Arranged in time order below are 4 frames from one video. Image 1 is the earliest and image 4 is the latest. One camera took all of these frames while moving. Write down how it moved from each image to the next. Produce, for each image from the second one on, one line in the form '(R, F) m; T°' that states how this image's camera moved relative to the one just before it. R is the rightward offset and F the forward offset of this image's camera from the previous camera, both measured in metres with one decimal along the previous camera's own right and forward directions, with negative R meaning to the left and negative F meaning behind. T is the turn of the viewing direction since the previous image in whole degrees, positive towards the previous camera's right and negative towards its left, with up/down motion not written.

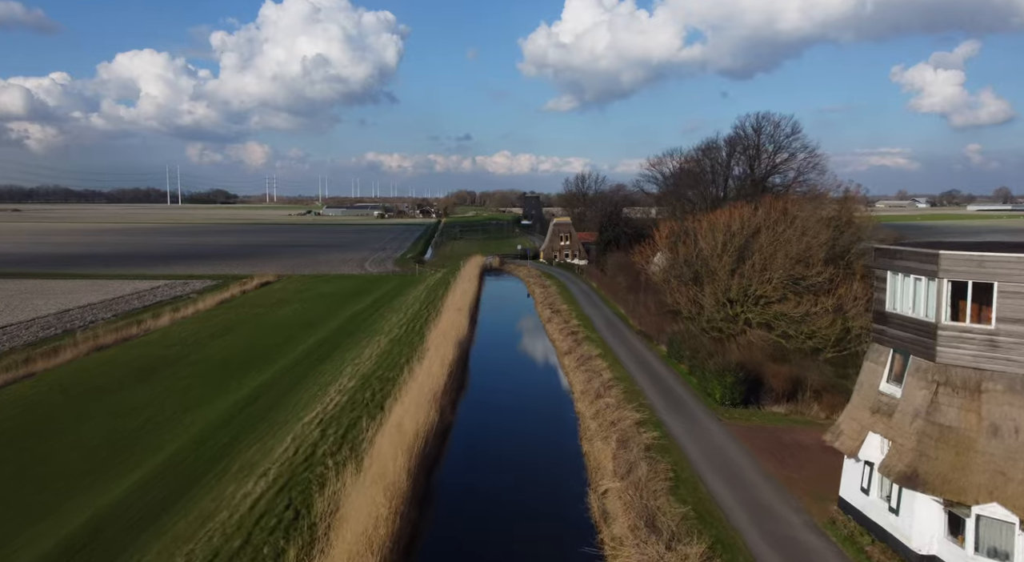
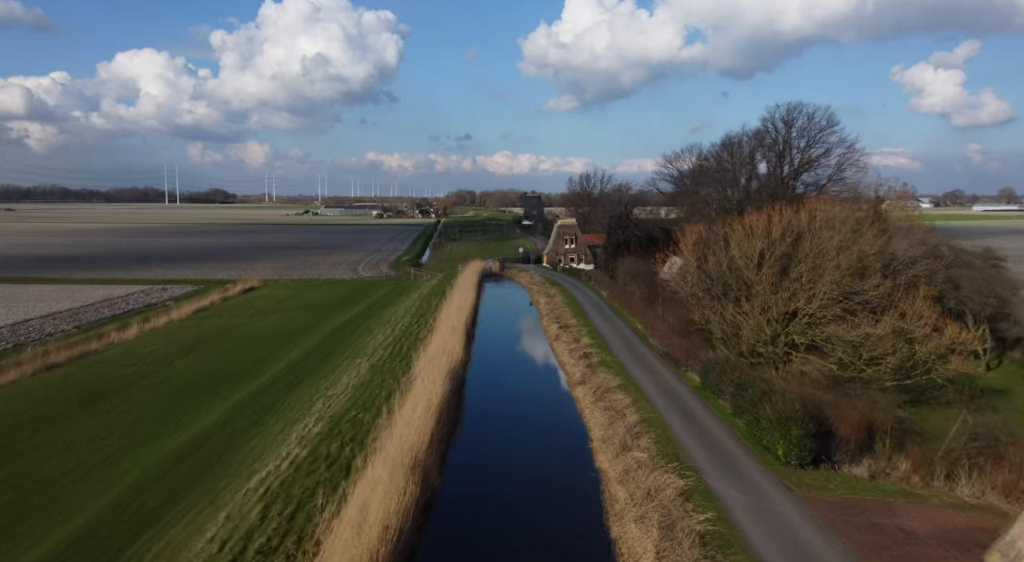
(-0.1, +4.1) m; 0°
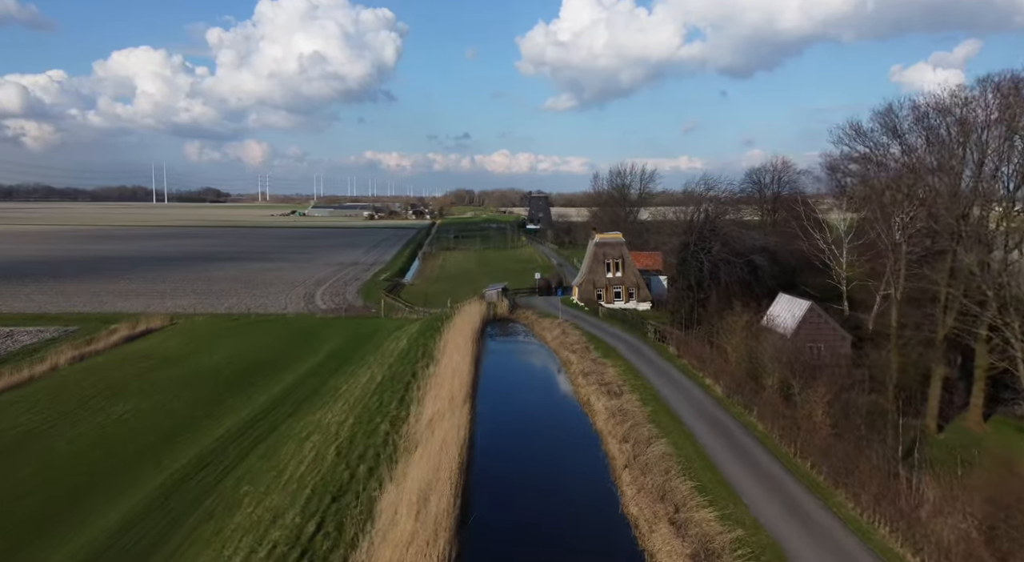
(-0.9, +19.6) m; 0°
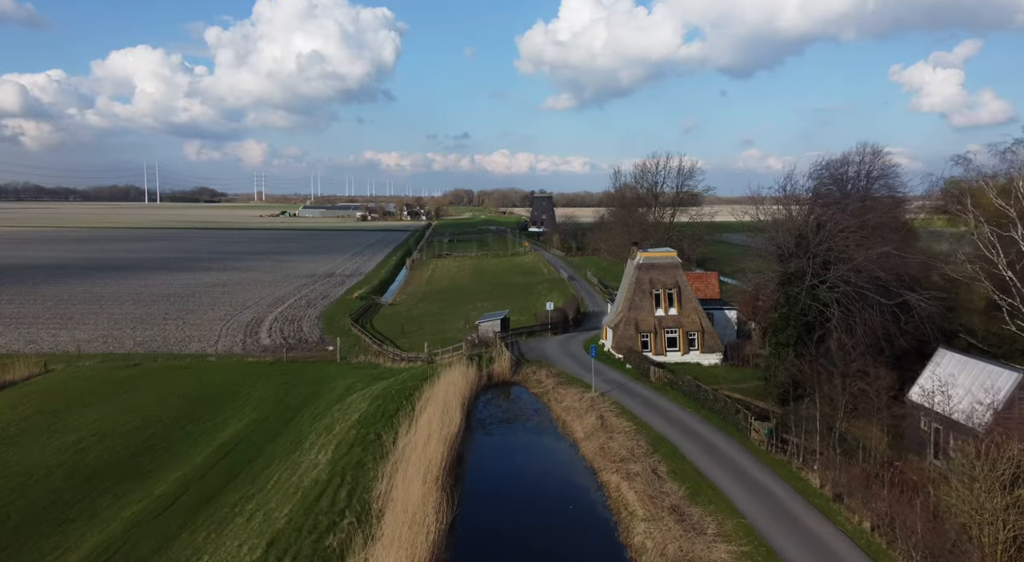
(-0.2, +12.6) m; 0°
